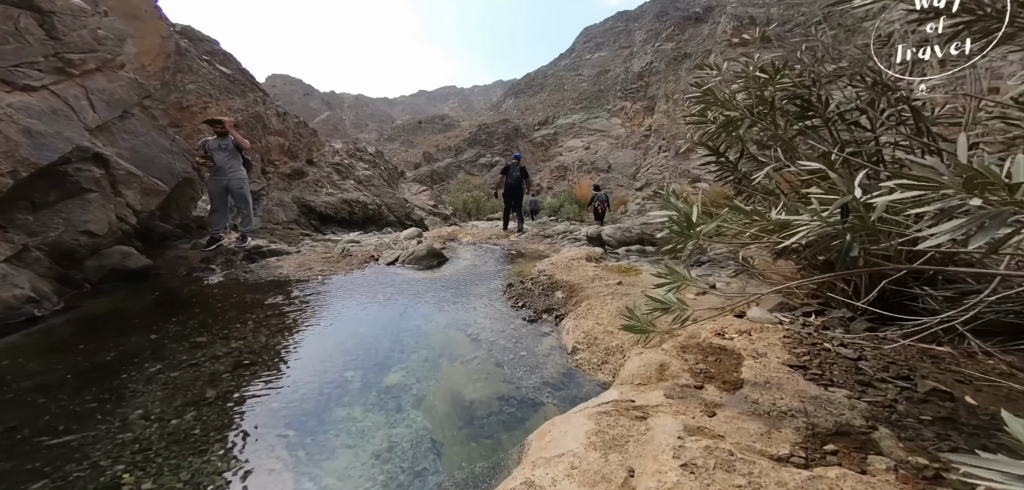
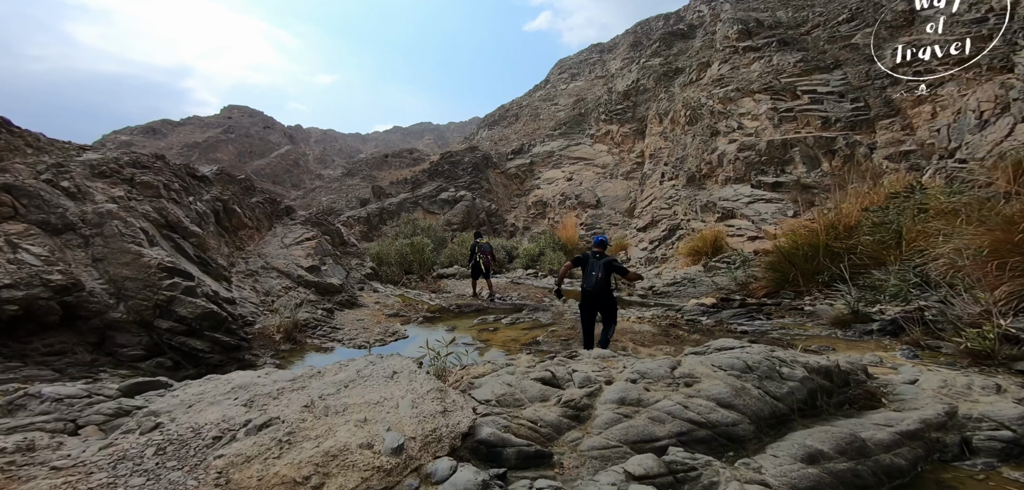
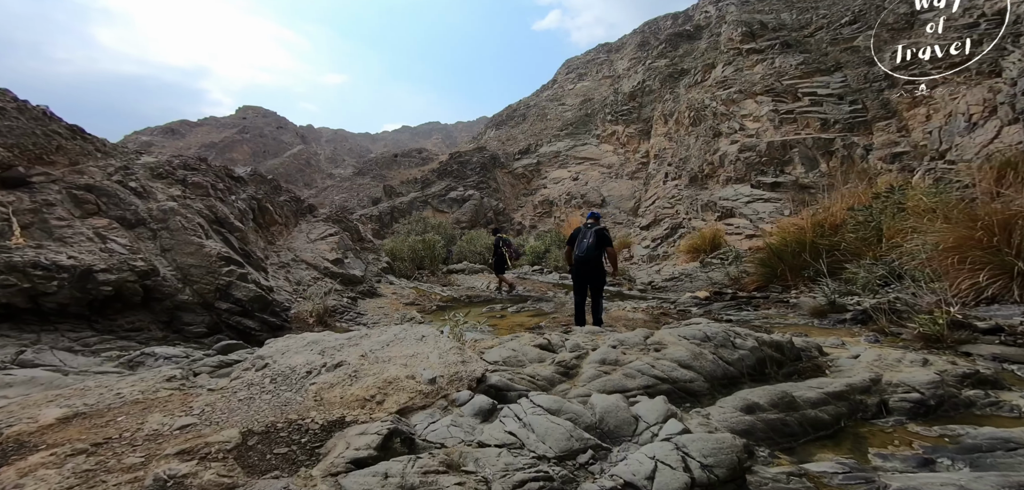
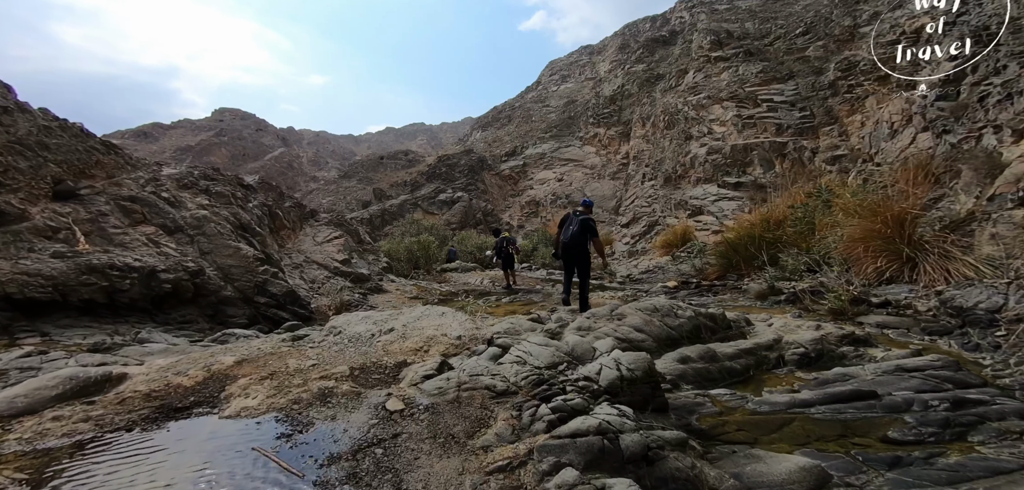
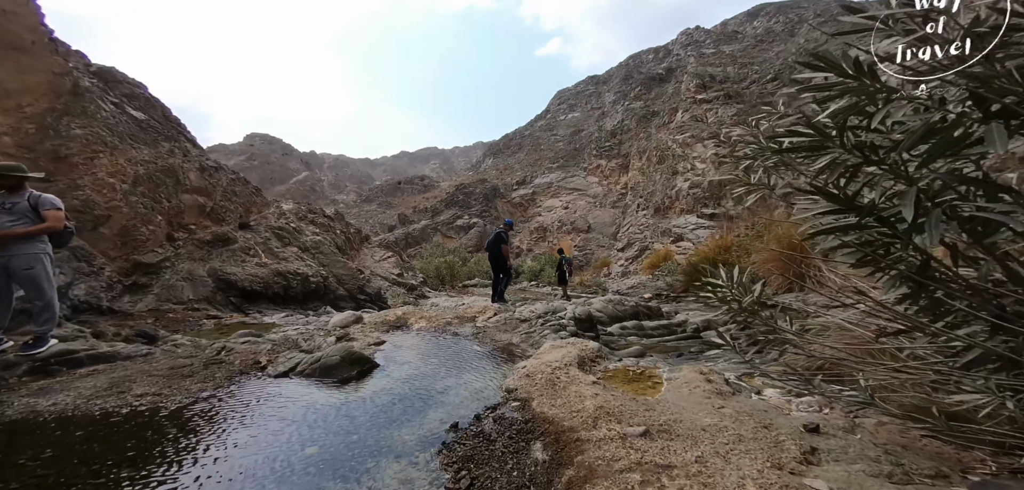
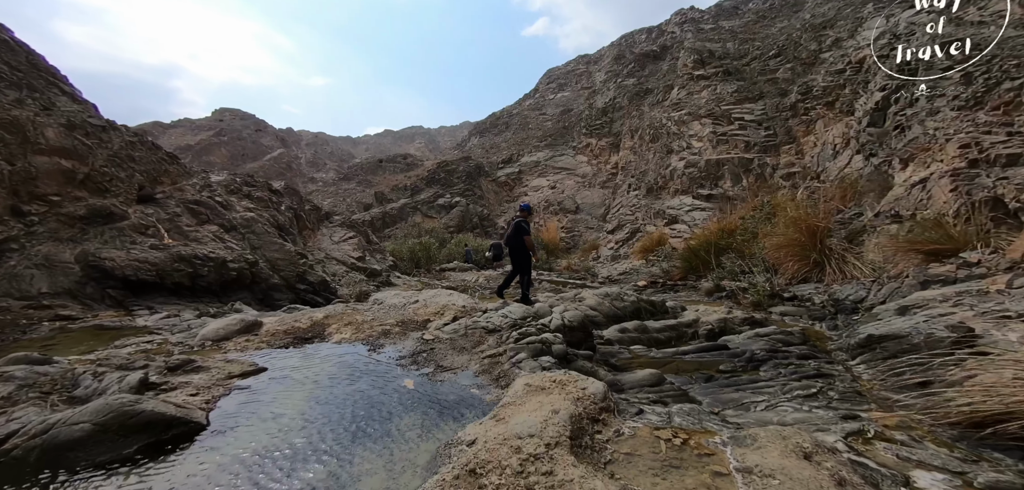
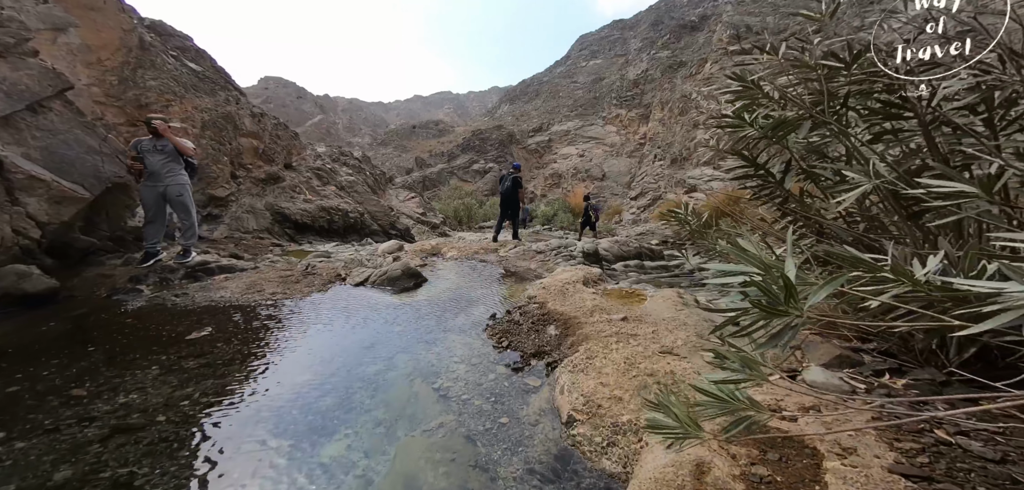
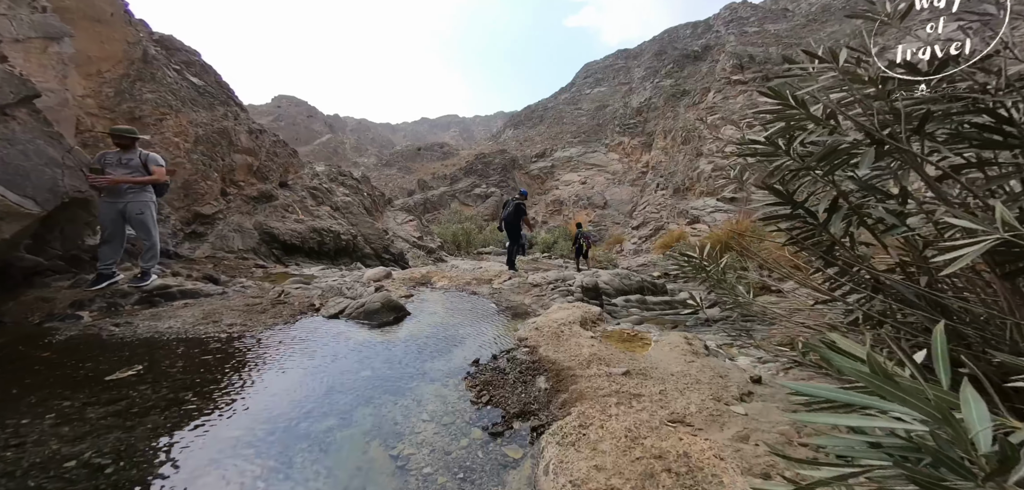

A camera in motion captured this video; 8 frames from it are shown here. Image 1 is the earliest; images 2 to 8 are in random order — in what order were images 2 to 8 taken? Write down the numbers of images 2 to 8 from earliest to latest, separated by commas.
7, 8, 5, 6, 4, 3, 2
